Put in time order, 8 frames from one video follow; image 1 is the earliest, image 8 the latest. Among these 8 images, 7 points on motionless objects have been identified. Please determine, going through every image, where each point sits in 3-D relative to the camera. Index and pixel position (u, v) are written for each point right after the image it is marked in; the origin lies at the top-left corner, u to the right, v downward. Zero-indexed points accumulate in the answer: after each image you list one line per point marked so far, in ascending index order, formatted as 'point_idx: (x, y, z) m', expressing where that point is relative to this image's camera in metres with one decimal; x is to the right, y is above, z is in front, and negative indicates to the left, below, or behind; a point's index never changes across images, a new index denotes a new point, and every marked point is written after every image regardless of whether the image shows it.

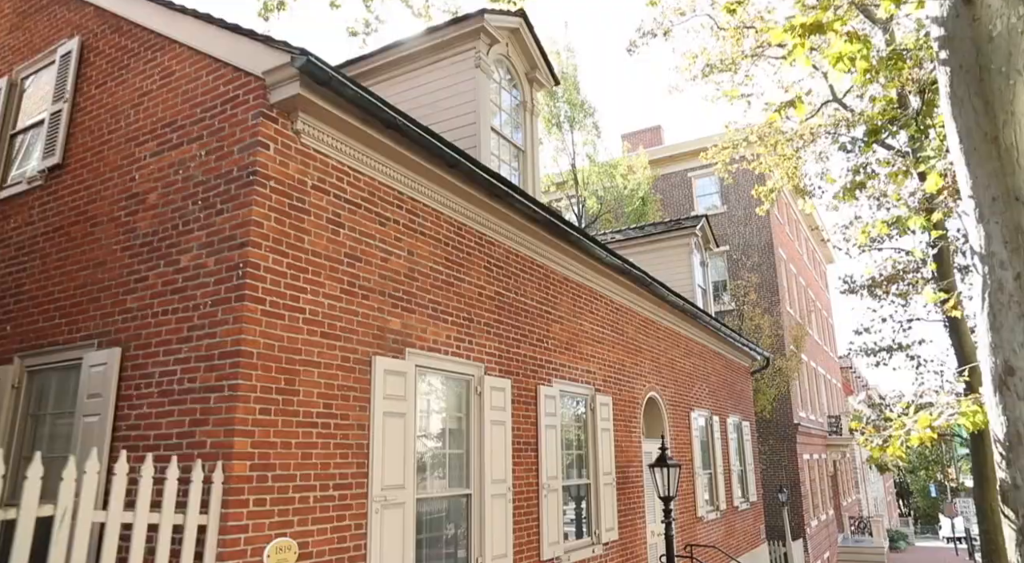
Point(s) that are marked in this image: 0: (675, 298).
0: (+2.6, -0.3, +10.8) m
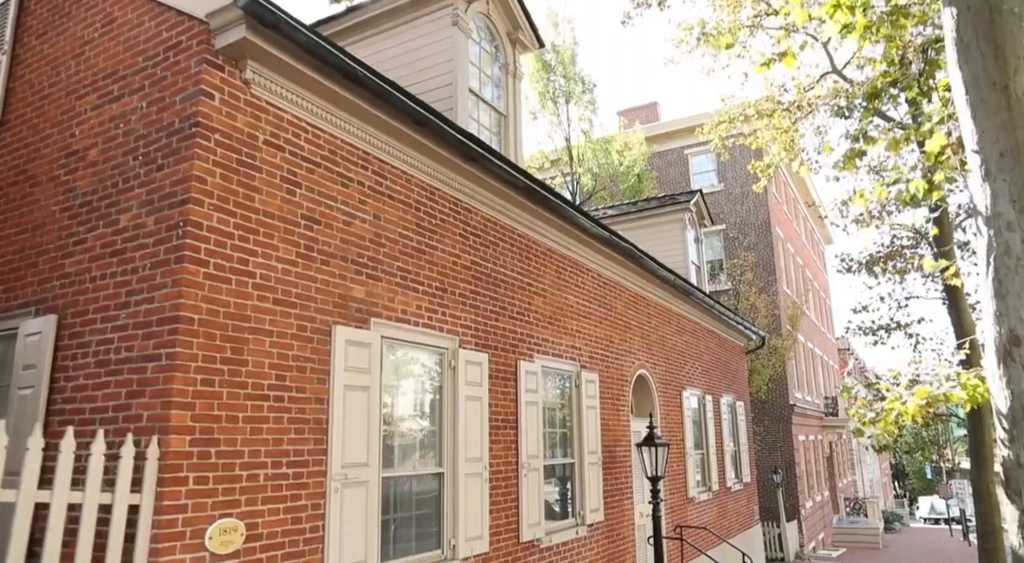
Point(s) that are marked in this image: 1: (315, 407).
0: (+2.4, +0.1, +10.4) m
1: (-1.4, -0.9, +4.6) m
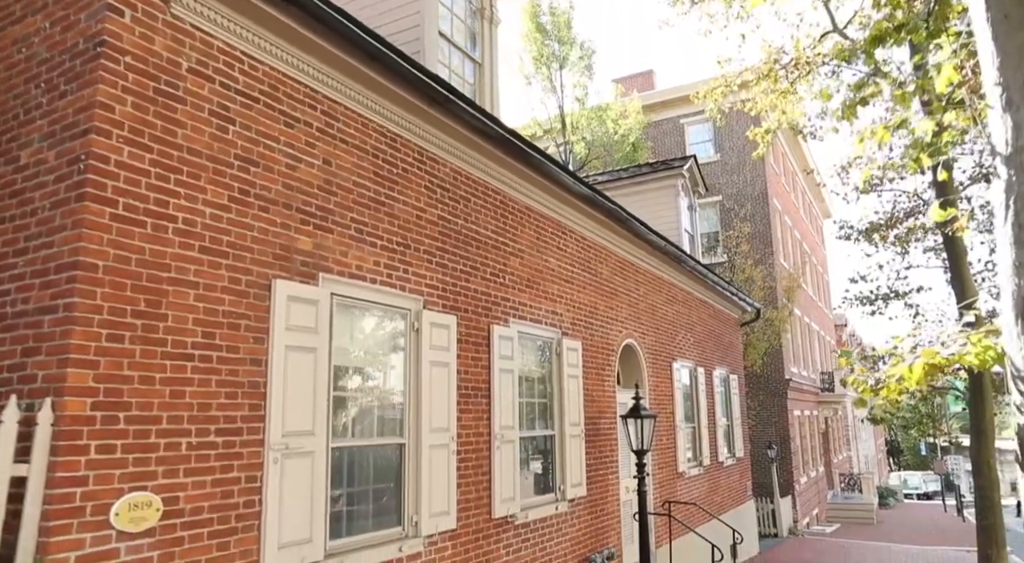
0: (+2.1, +0.7, +9.9) m
1: (-1.6, -0.5, +4.1) m
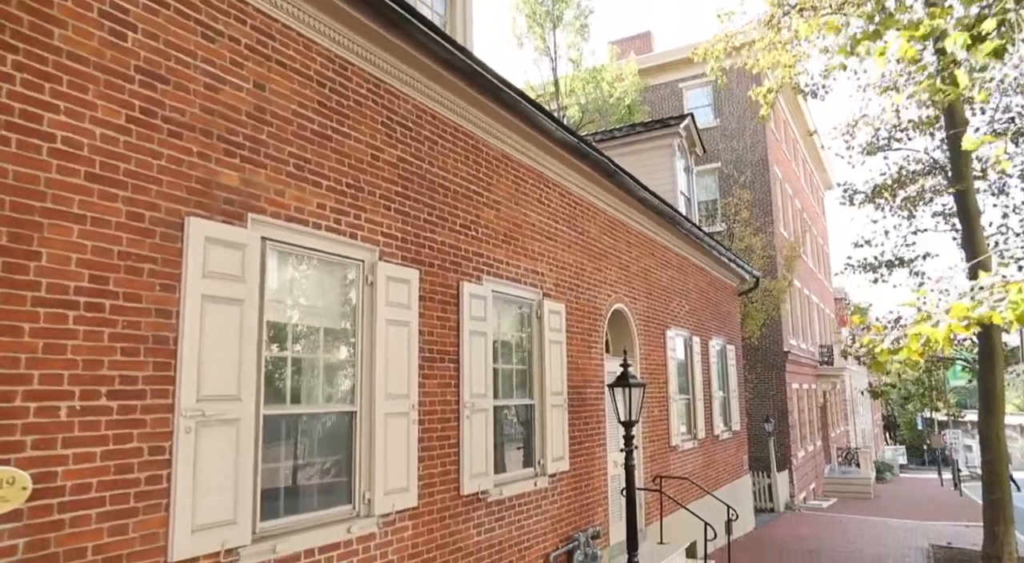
0: (+1.9, +1.2, +9.2) m
1: (-1.8, -0.2, +3.5) m
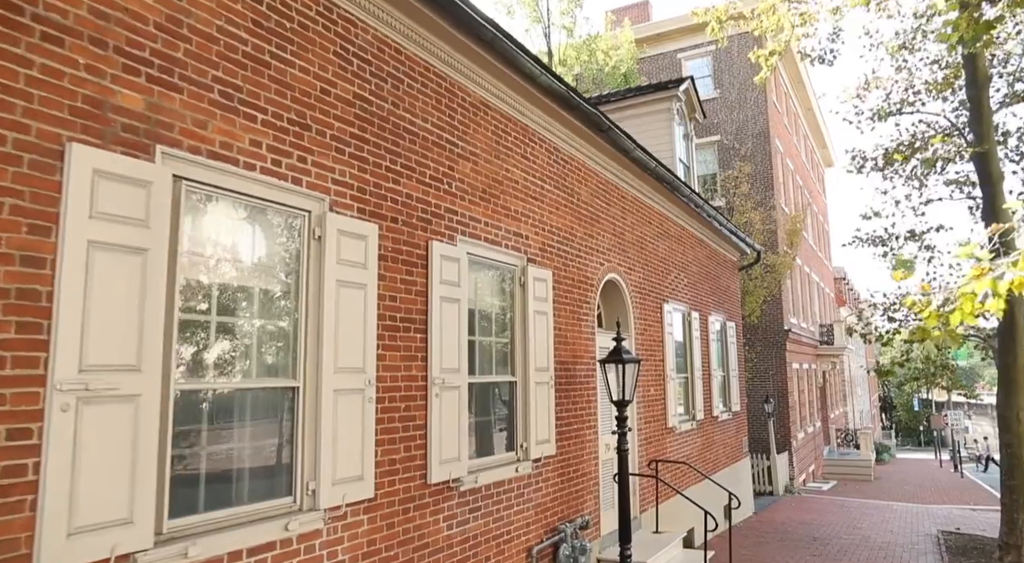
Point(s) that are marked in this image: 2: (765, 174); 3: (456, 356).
0: (+1.7, +1.6, +8.5) m
1: (-2.0, 0.0, +2.7) m
2: (+7.3, +3.1, +19.3) m
3: (-0.4, -0.6, +5.2) m
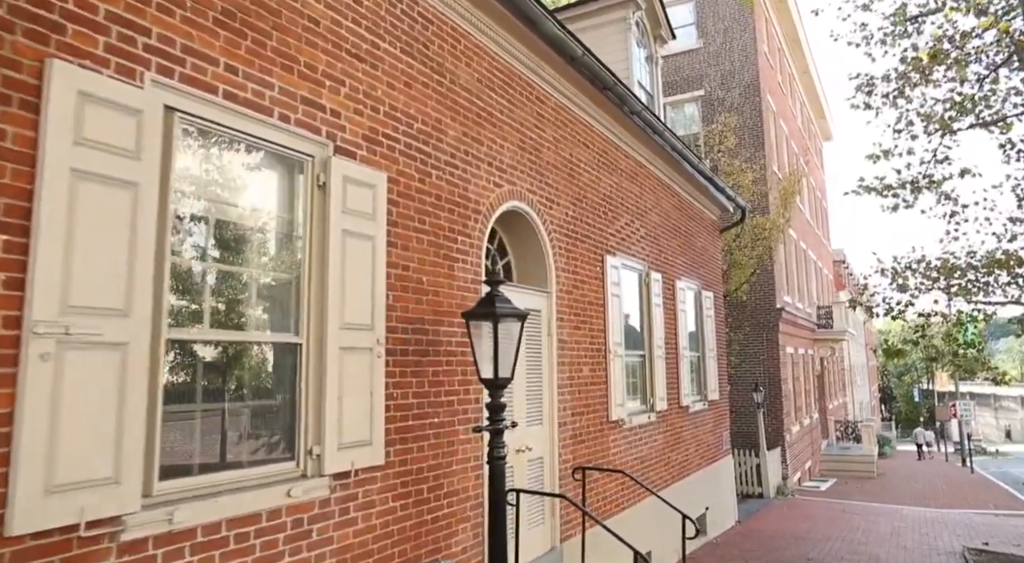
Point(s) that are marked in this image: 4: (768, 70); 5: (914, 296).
0: (+0.5, +2.2, +6.0) m
1: (-3.2, +0.6, +0.3) m
2: (+6.1, +3.8, +16.8) m
3: (-1.6, 0.0, +2.8) m
4: (+7.1, +5.9, +18.6) m
5: (+6.9, -0.2, +11.4) m
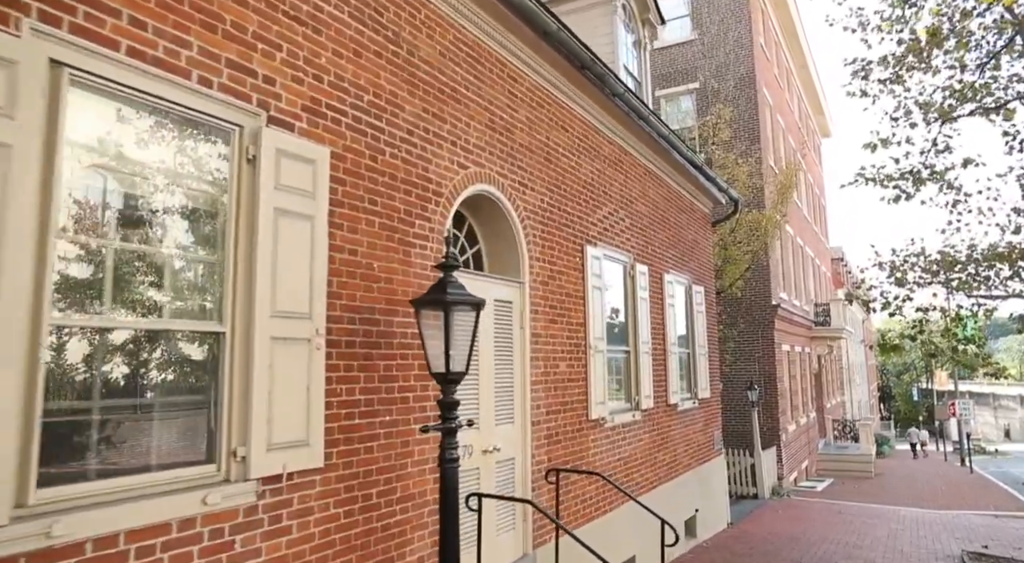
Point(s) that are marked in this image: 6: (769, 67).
0: (+0.2, +2.3, +5.7) m
1: (-3.4, +0.6, -0.1) m
2: (+5.8, +3.9, +16.4) m
3: (-1.9, +0.1, +2.4) m
4: (+6.9, +6.0, +18.2) m
5: (+6.6, -0.2, +11.1) m
6: (+7.3, +6.1, +19.0) m
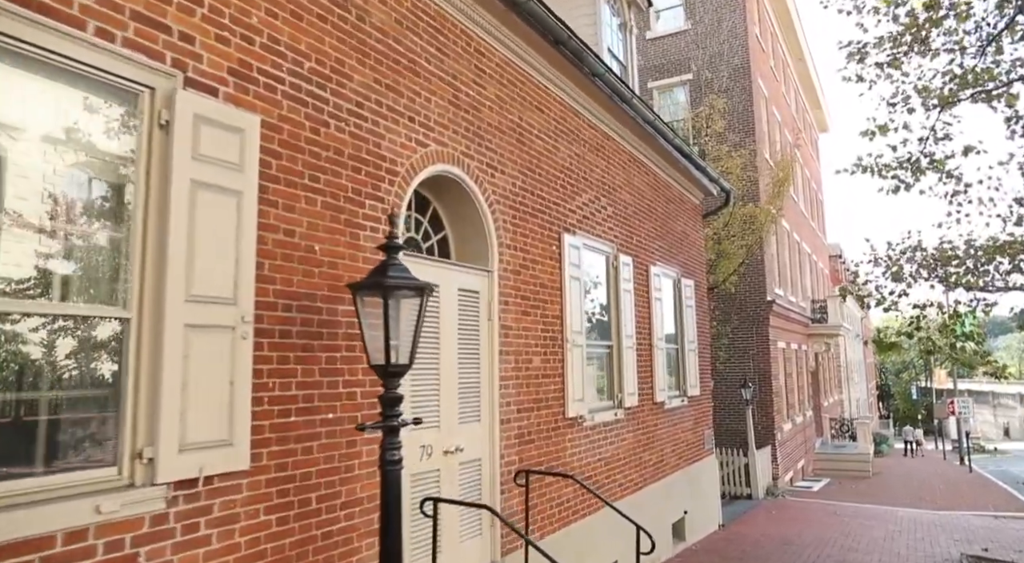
0: (0.0, +2.4, +5.3) m
1: (-3.7, +0.7, -0.5) m
2: (+5.6, +4.0, +16.1) m
3: (-2.1, +0.2, +2.0) m
4: (+6.6, +6.1, +17.8) m
5: (+6.4, 0.0, +10.7) m
6: (+7.1, +6.2, +18.6) m
